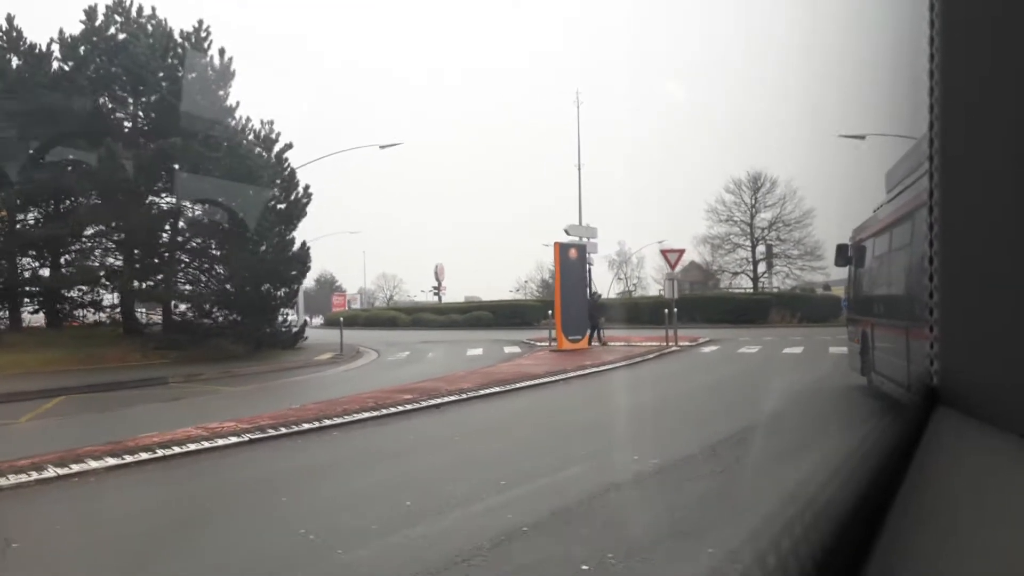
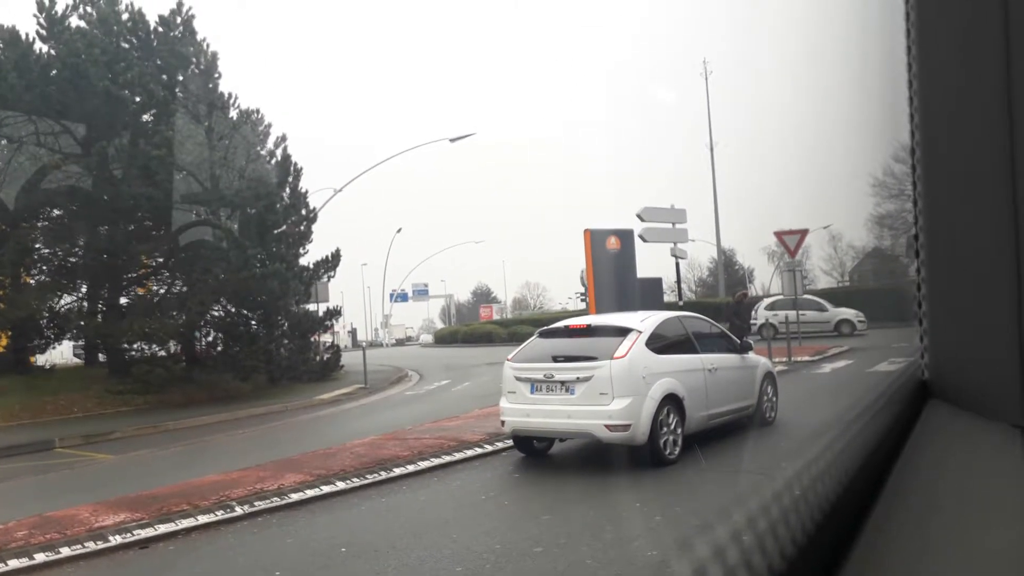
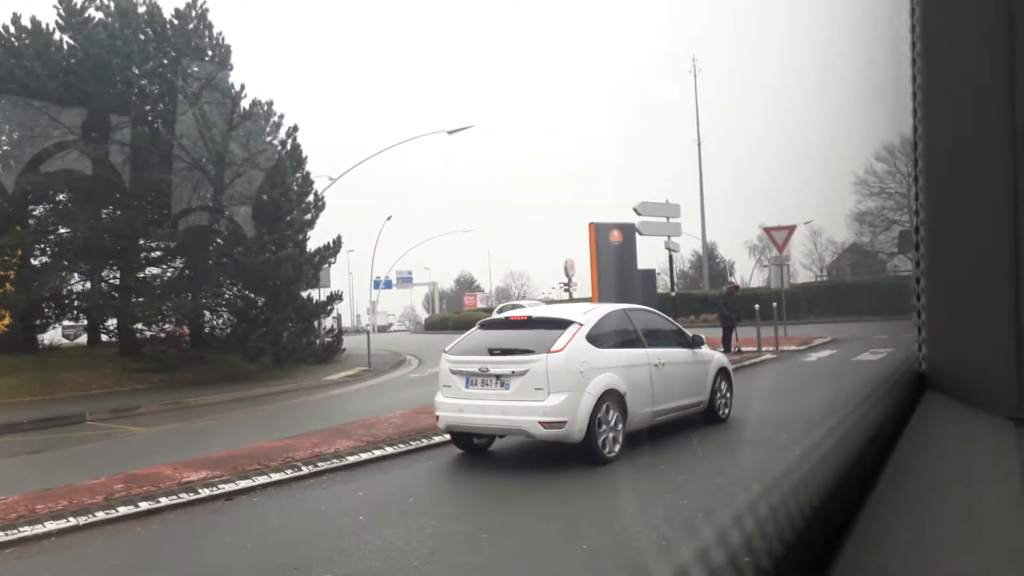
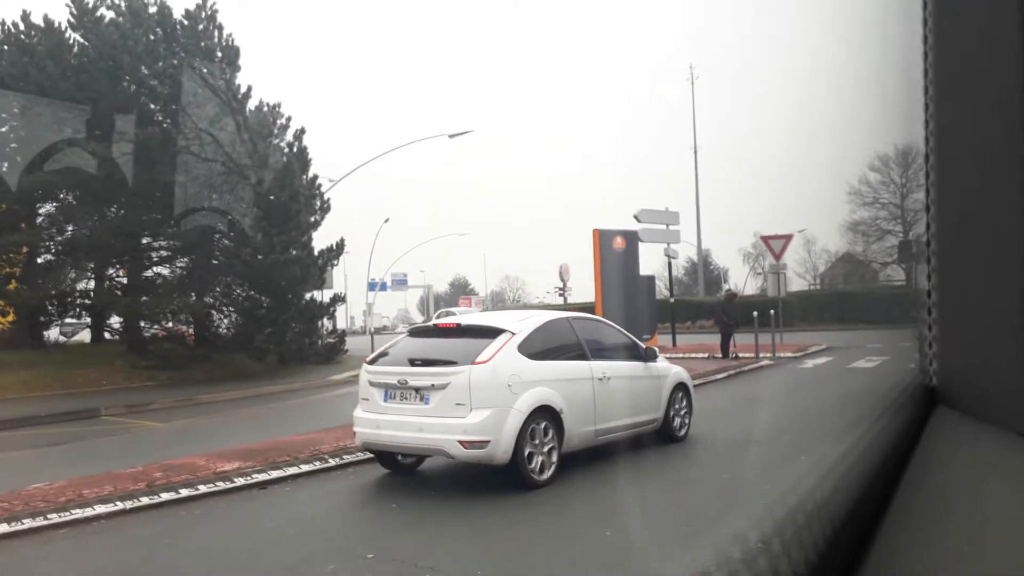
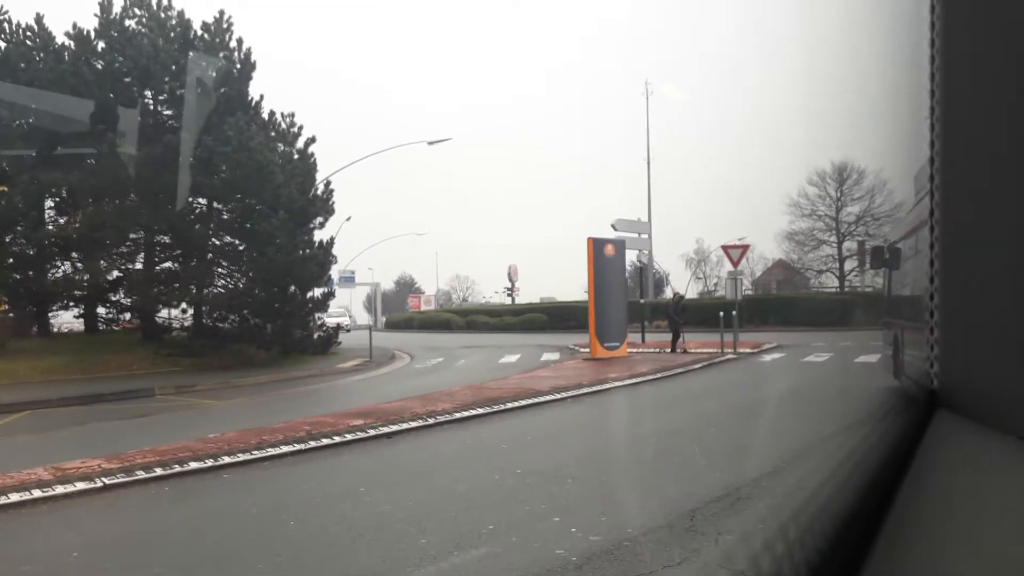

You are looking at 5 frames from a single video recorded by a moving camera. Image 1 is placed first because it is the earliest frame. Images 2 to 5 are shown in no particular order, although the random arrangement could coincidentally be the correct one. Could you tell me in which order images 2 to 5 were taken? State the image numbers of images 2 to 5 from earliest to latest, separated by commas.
5, 4, 3, 2
